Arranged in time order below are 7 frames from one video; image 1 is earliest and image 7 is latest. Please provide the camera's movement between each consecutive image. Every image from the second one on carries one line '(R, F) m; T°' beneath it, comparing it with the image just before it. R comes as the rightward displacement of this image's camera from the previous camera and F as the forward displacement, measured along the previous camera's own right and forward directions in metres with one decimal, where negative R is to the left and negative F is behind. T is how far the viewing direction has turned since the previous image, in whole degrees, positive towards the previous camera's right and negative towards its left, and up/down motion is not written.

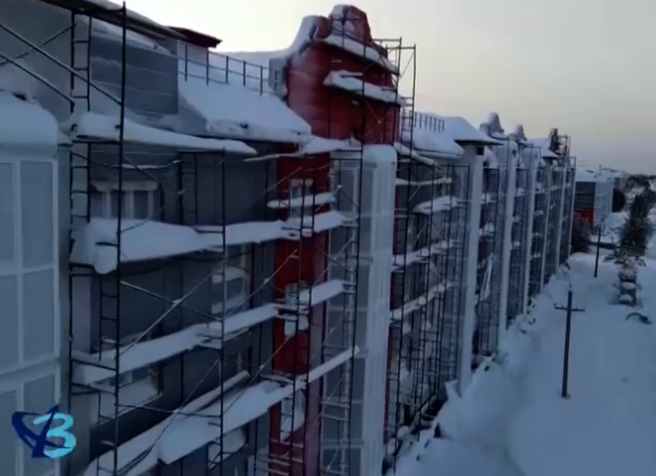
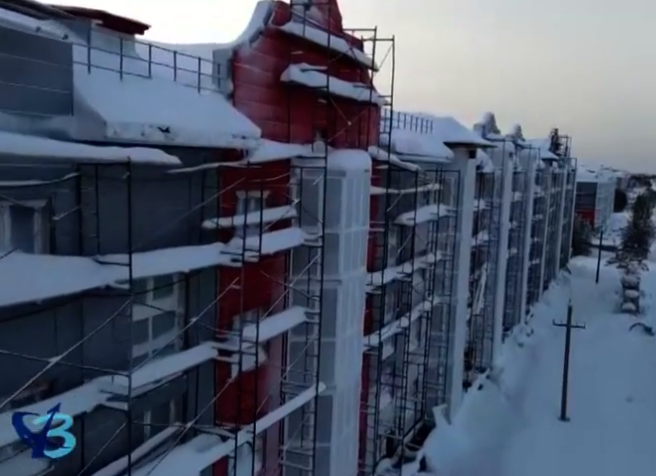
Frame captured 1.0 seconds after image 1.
(+0.7, +2.1) m; 0°
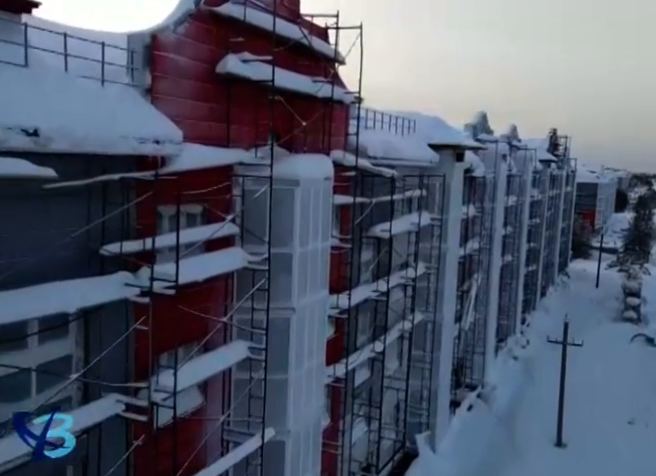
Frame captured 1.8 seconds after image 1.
(+0.8, +2.1) m; 0°
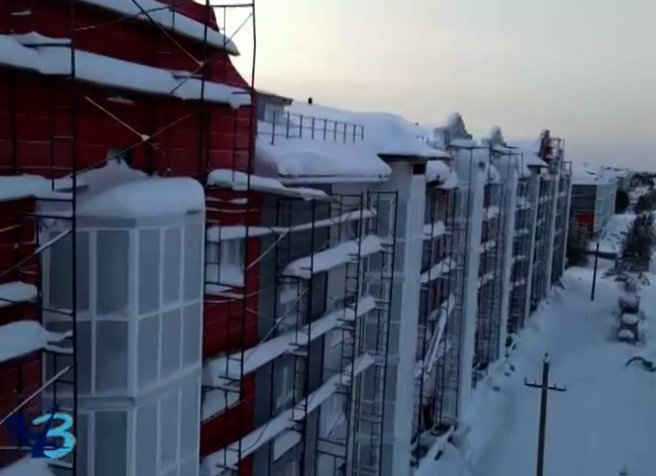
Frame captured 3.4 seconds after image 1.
(+1.6, +3.6) m; 0°
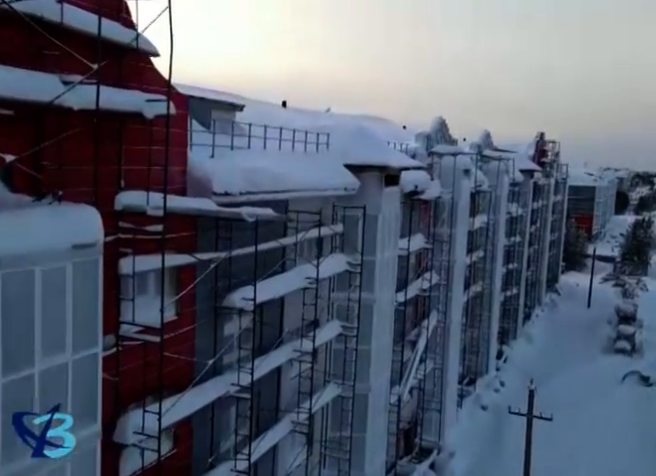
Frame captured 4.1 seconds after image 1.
(+0.8, +1.6) m; 0°
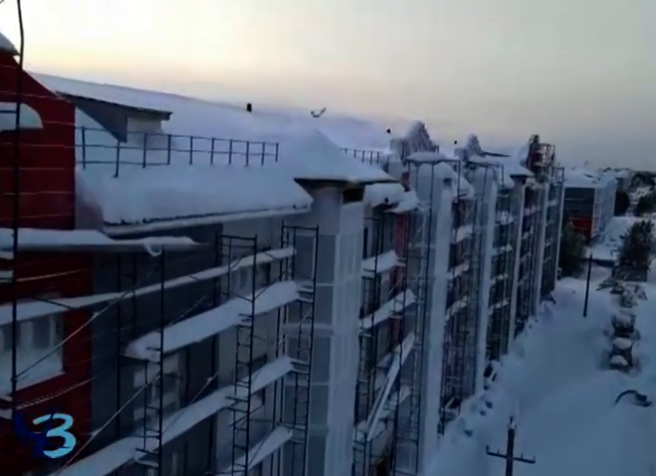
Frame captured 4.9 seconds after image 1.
(+1.0, +2.0) m; 0°
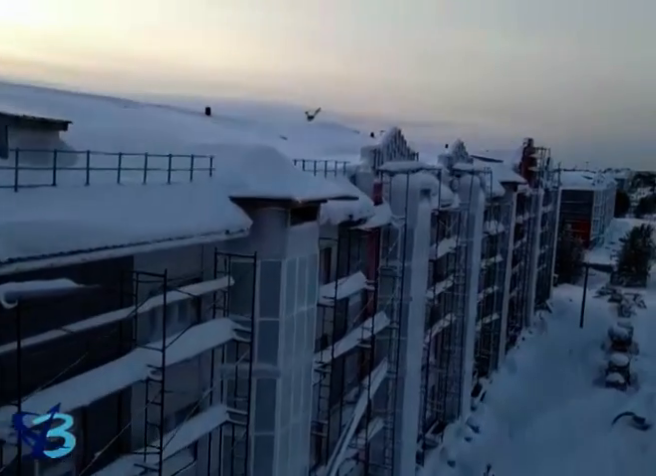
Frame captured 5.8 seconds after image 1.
(+0.9, +2.1) m; 0°
